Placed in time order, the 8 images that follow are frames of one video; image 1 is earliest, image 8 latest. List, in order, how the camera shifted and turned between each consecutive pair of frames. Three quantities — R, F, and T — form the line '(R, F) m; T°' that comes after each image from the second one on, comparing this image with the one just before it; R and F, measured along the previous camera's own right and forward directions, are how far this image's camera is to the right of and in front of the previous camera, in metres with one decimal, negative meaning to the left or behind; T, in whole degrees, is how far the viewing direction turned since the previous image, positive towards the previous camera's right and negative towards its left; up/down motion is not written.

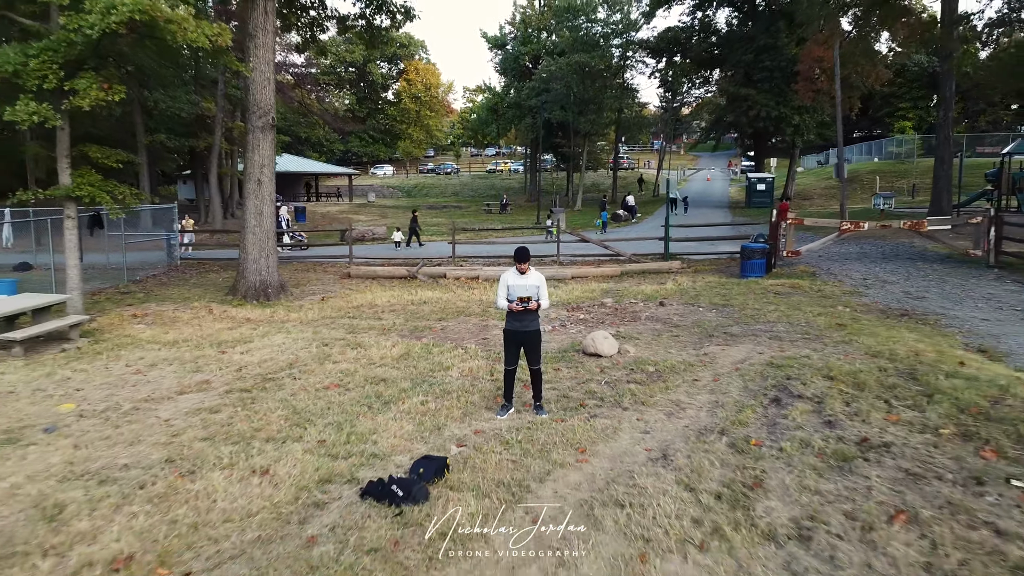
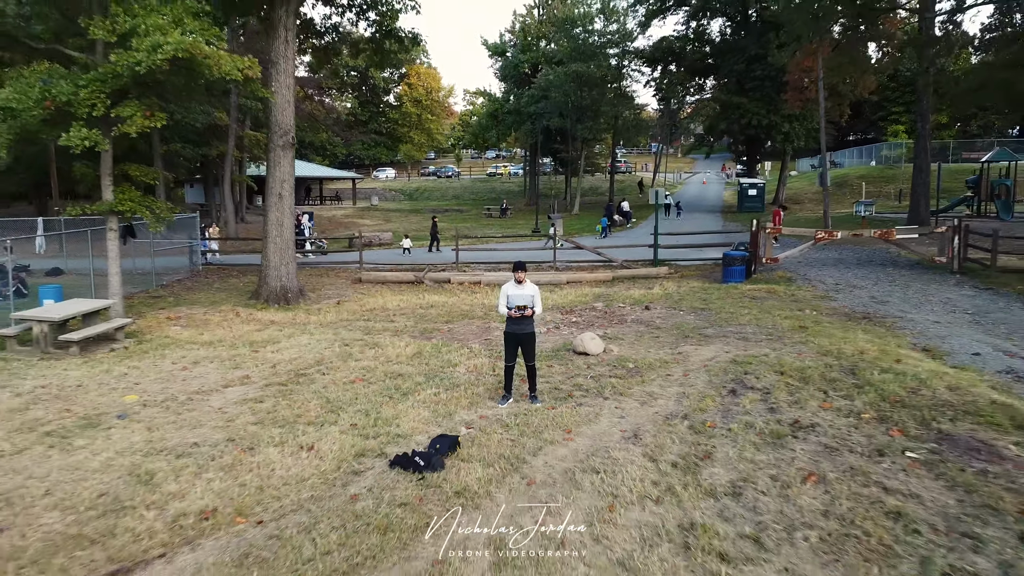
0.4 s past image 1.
(0.0, -1.0) m; 0°
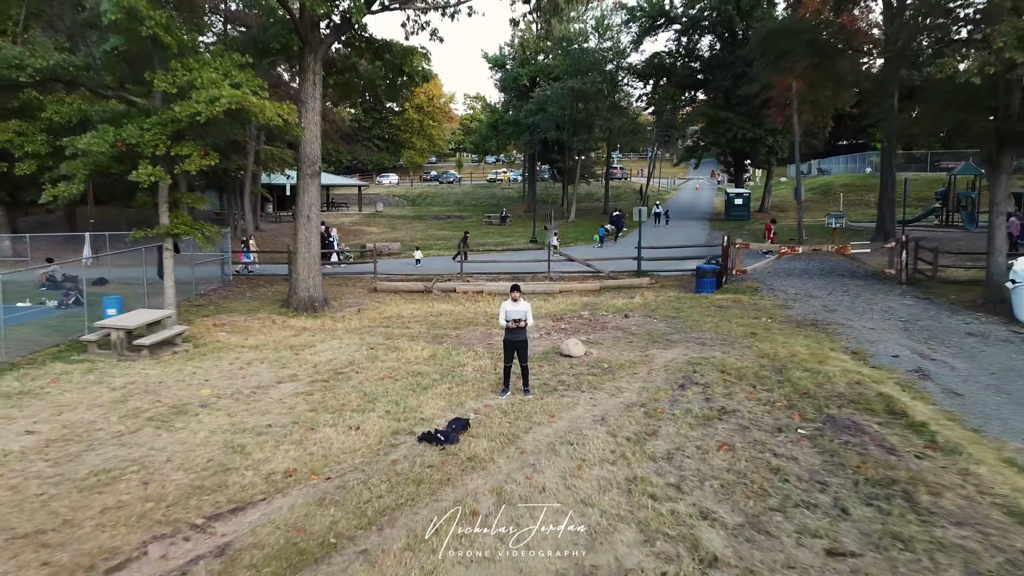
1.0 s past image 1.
(0.0, -1.8) m; 0°
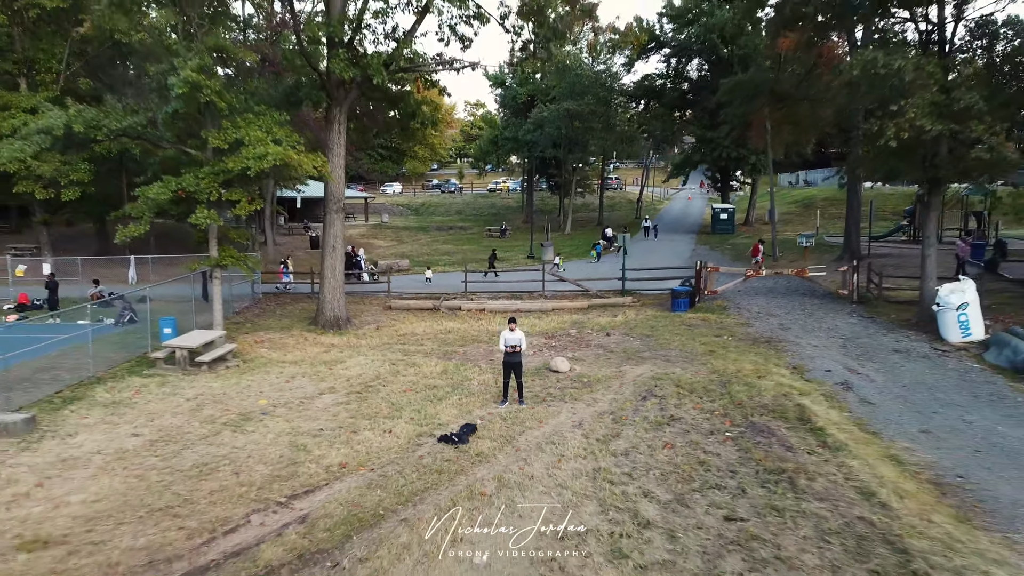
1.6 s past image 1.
(0.0, -2.1) m; 0°
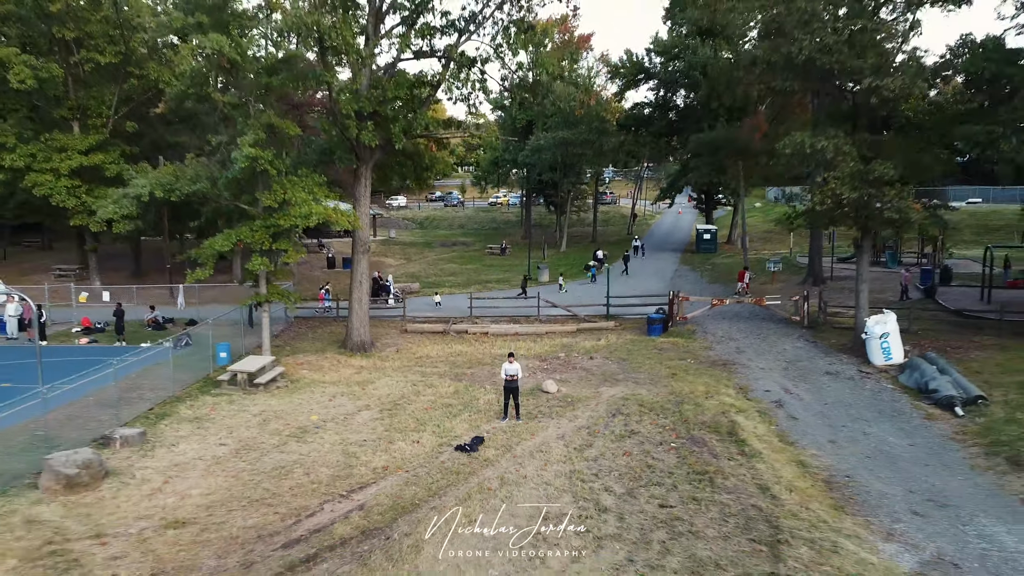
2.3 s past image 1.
(0.0, -2.9) m; 0°
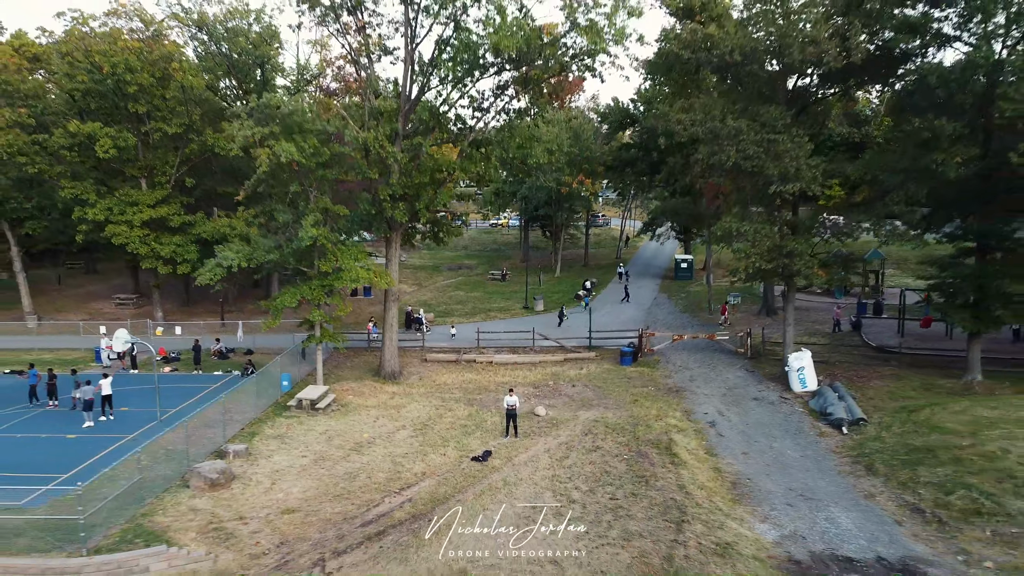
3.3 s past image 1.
(0.0, -4.9) m; 0°
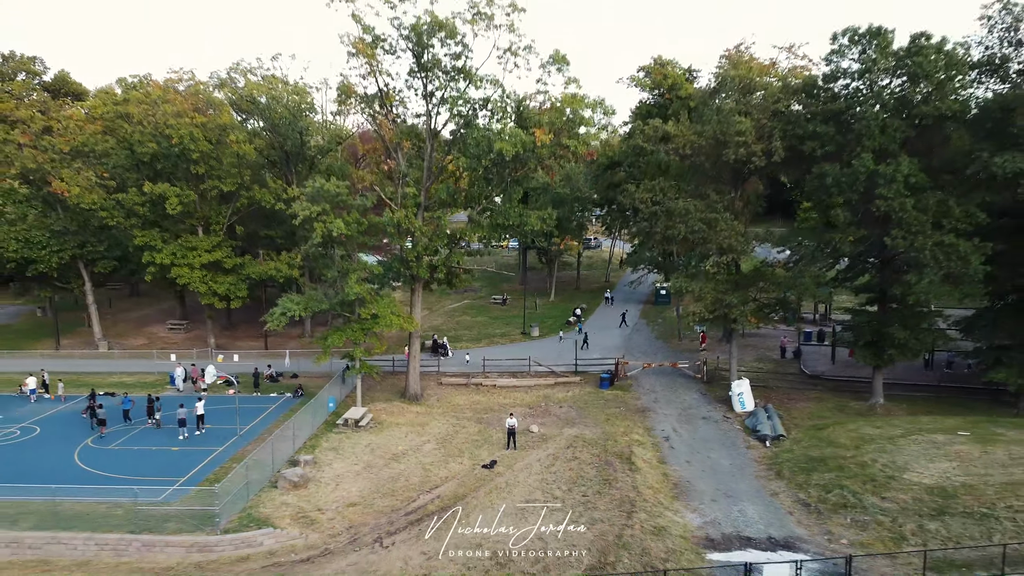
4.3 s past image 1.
(0.0, -5.7) m; 0°
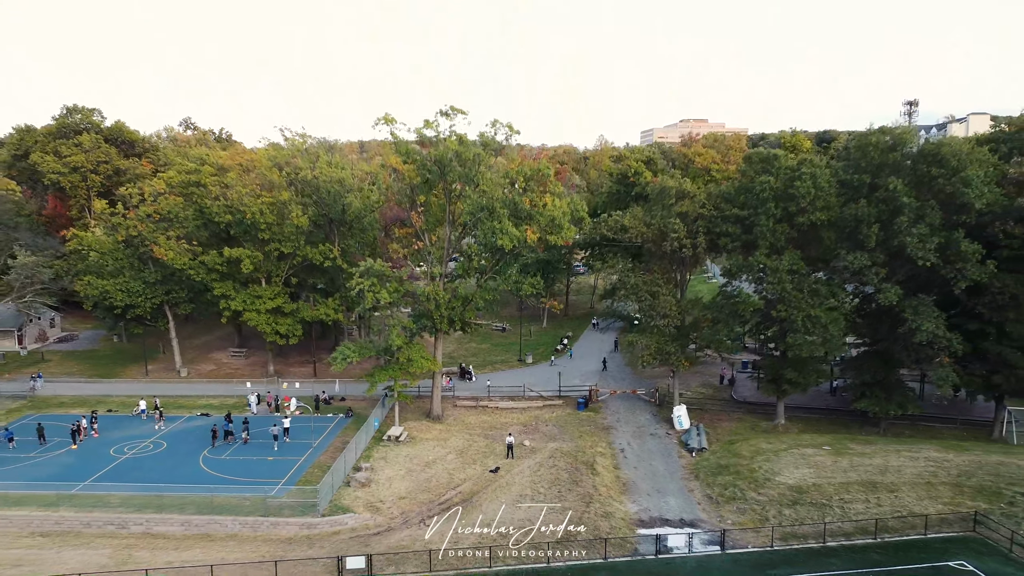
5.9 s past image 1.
(0.0, -9.7) m; 0°
